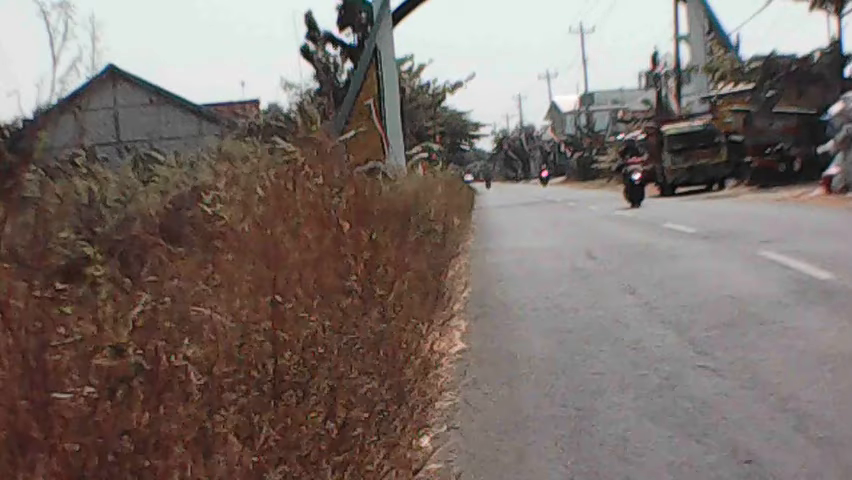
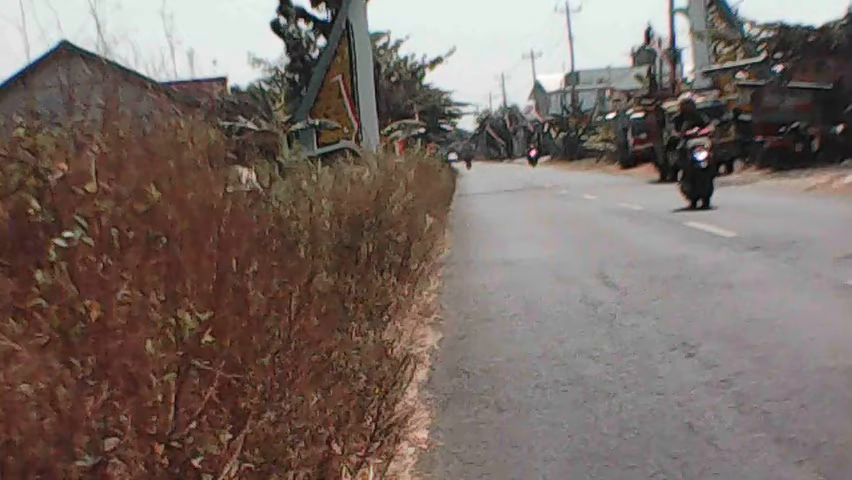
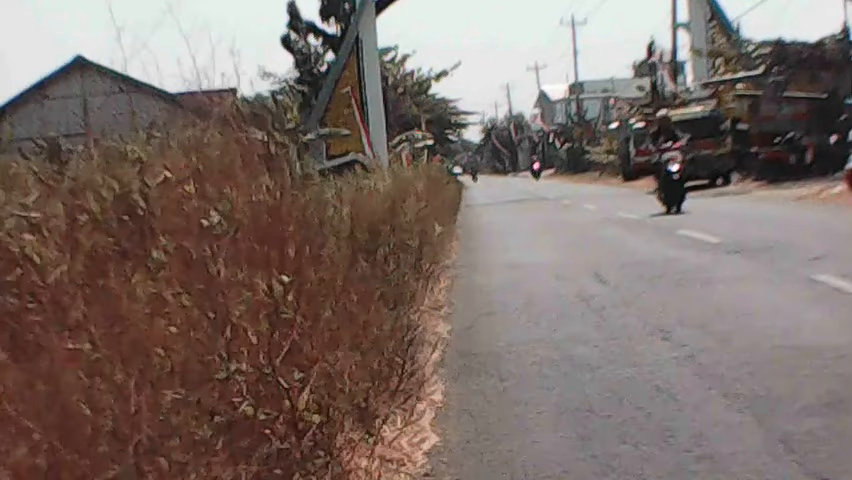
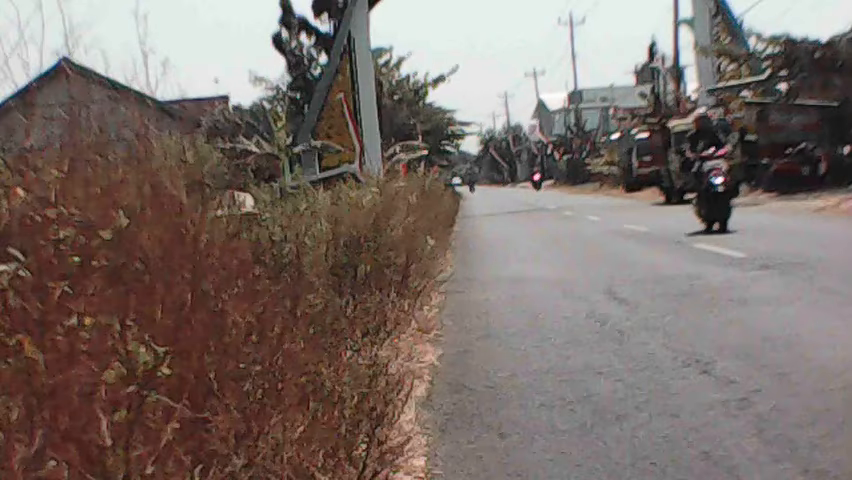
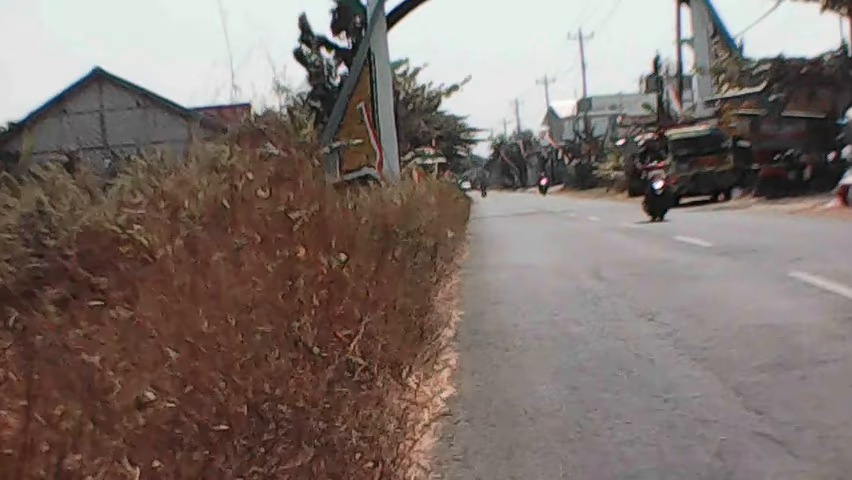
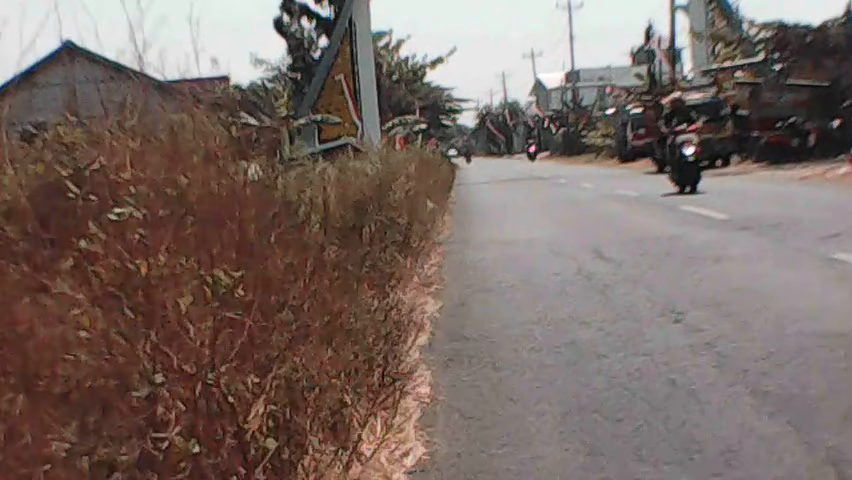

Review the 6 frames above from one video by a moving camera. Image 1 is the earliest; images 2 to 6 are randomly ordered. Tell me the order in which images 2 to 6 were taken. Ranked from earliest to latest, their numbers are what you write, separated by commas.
5, 3, 6, 2, 4
